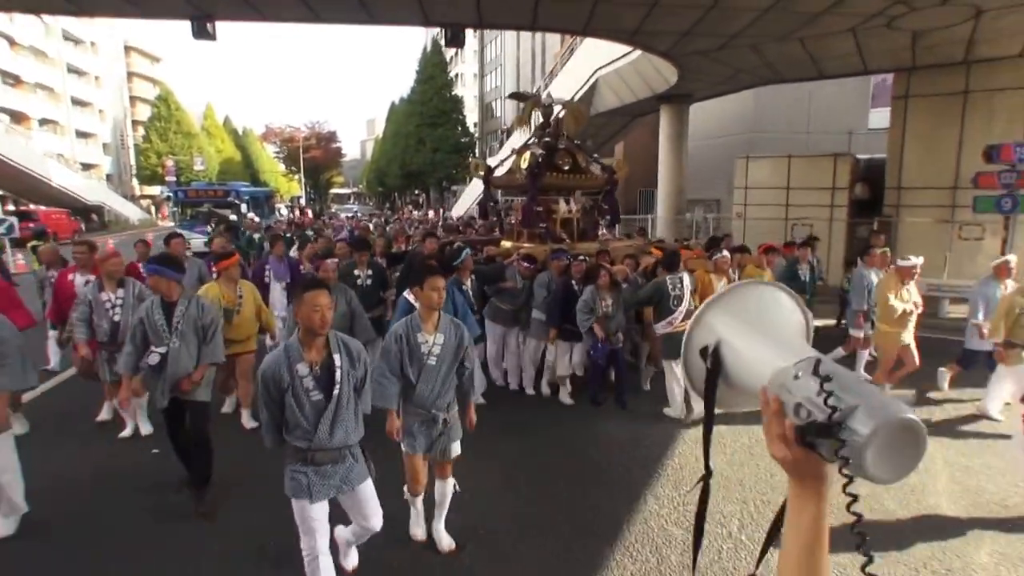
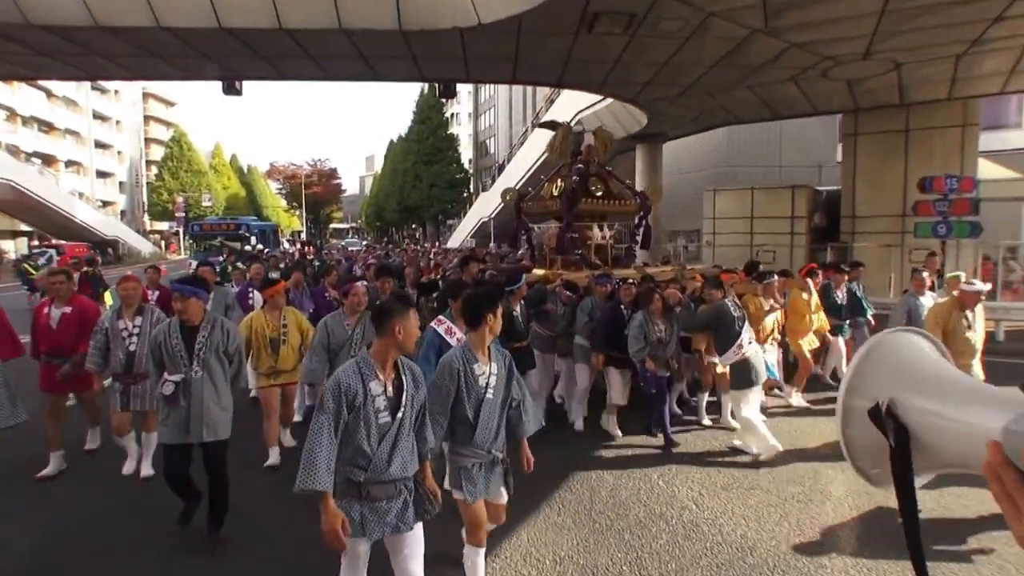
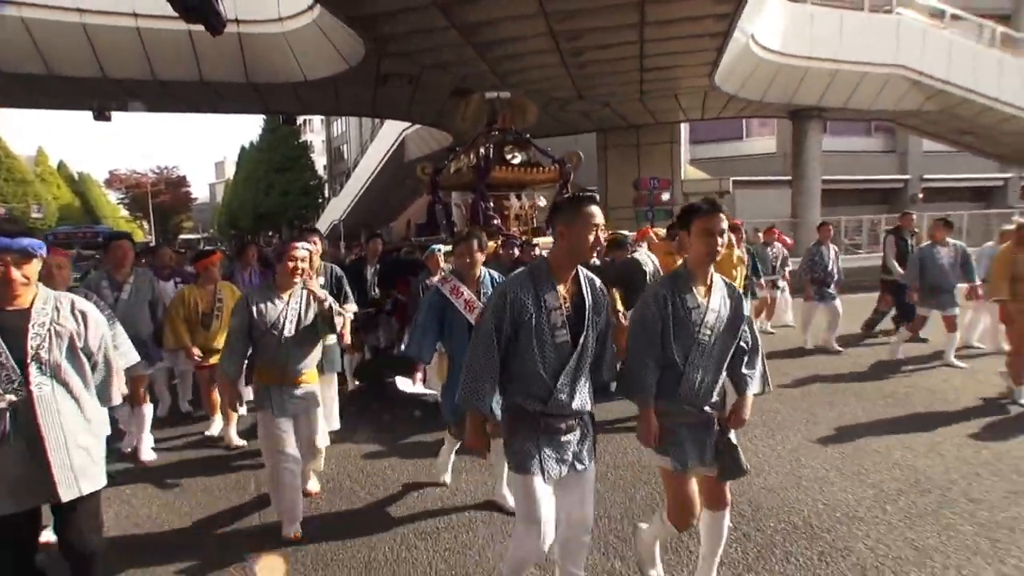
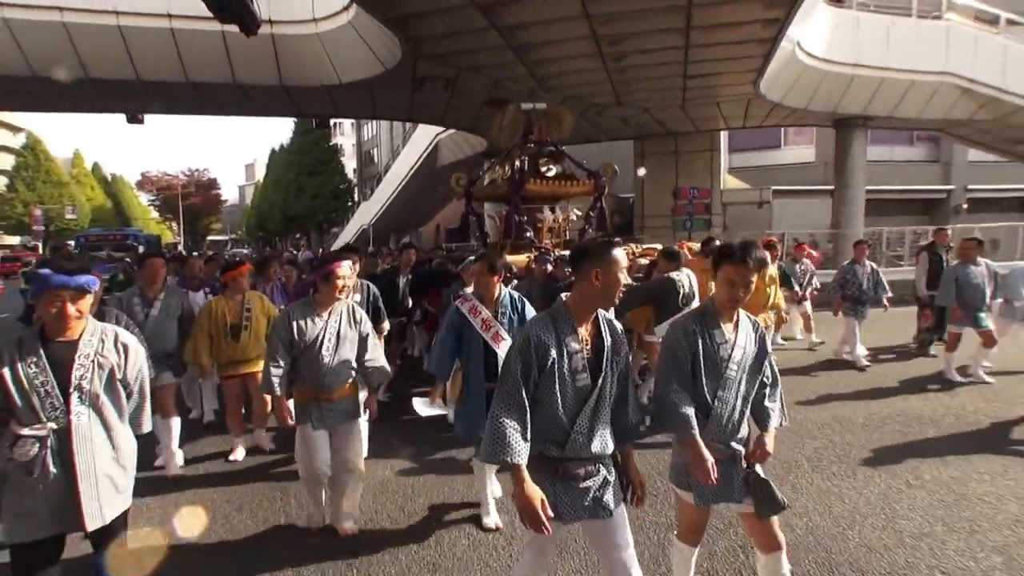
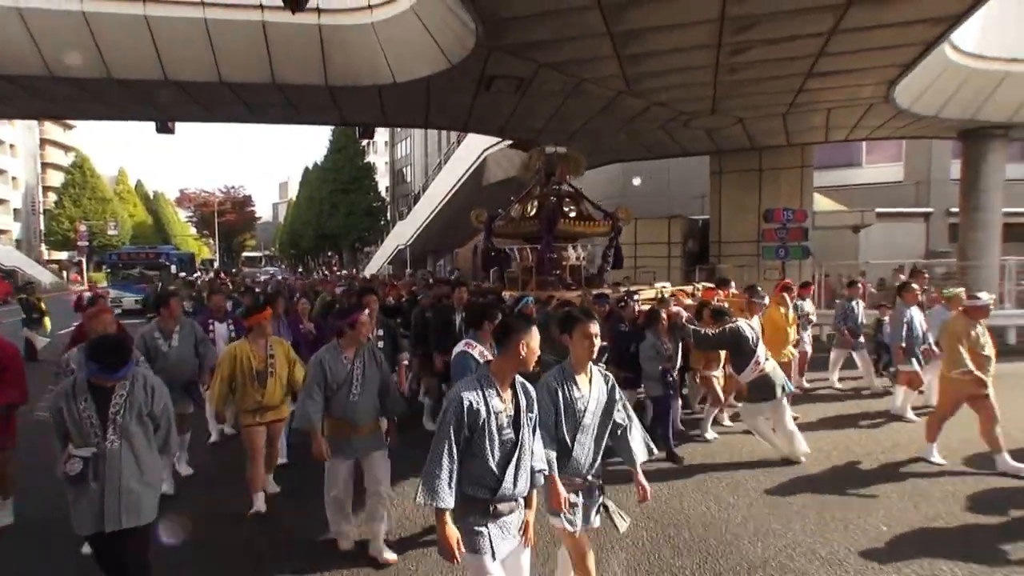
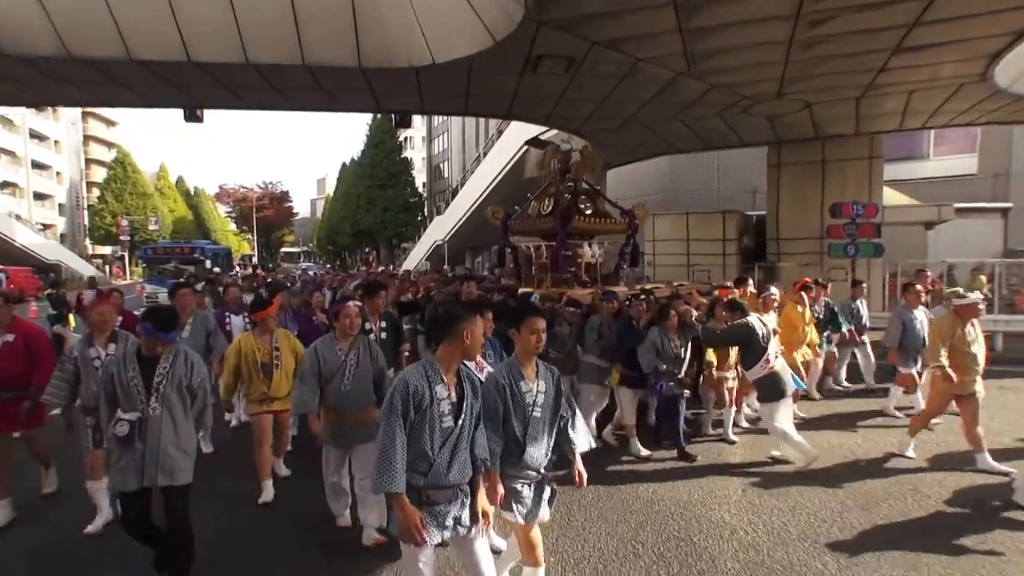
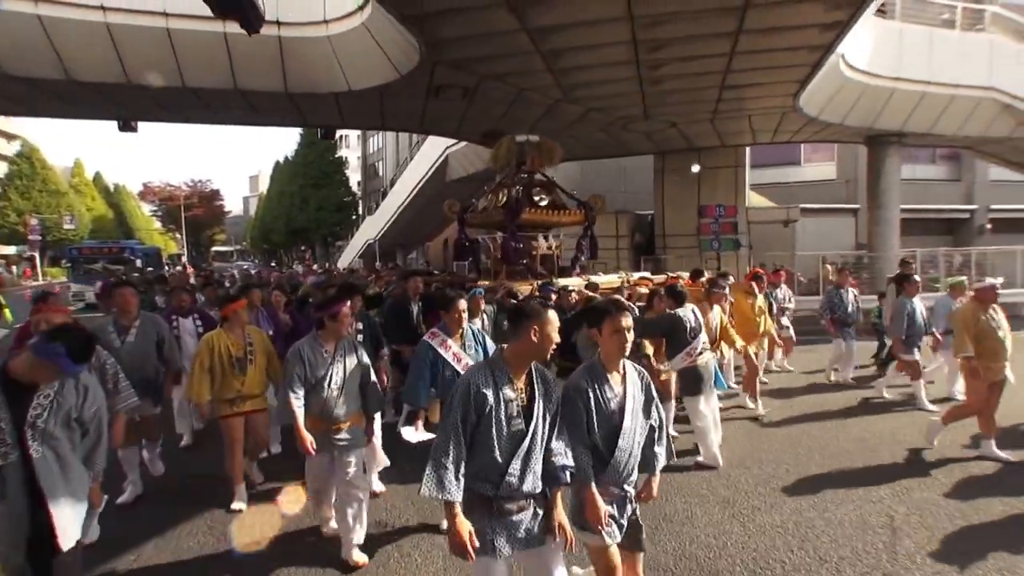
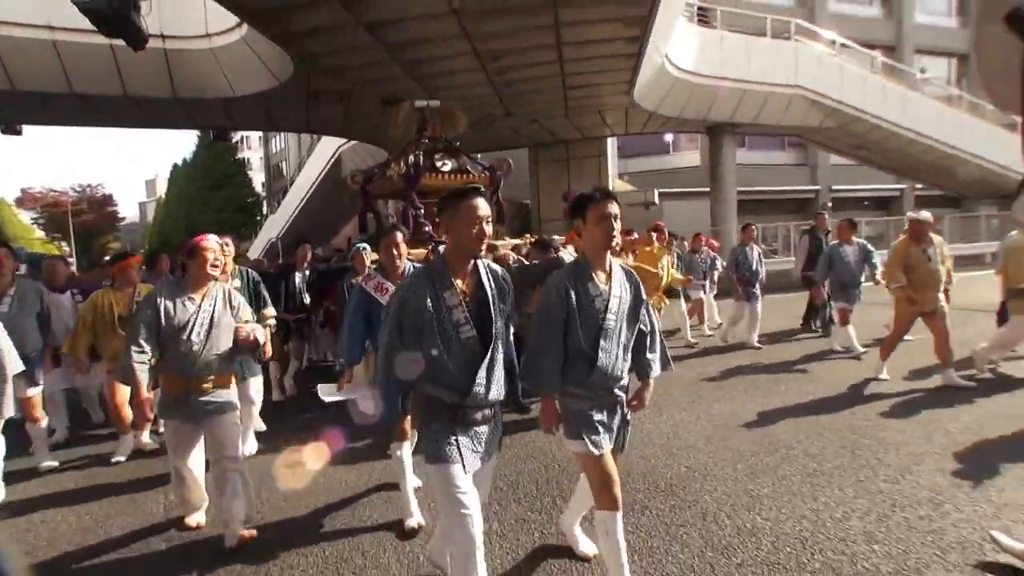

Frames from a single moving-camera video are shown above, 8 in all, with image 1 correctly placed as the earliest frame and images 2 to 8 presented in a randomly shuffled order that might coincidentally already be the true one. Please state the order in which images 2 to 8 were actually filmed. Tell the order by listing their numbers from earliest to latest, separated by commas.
2, 6, 5, 7, 4, 3, 8
